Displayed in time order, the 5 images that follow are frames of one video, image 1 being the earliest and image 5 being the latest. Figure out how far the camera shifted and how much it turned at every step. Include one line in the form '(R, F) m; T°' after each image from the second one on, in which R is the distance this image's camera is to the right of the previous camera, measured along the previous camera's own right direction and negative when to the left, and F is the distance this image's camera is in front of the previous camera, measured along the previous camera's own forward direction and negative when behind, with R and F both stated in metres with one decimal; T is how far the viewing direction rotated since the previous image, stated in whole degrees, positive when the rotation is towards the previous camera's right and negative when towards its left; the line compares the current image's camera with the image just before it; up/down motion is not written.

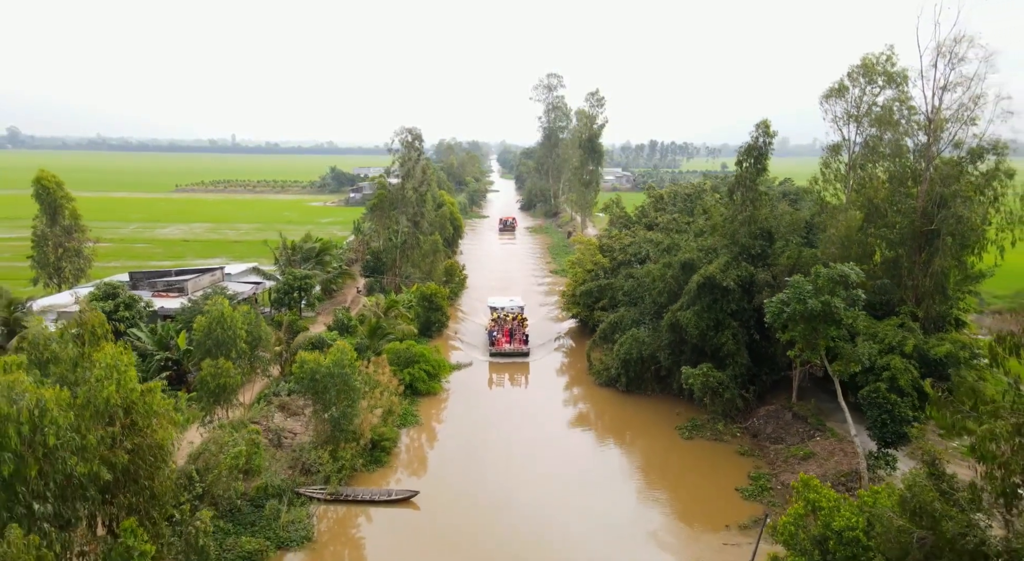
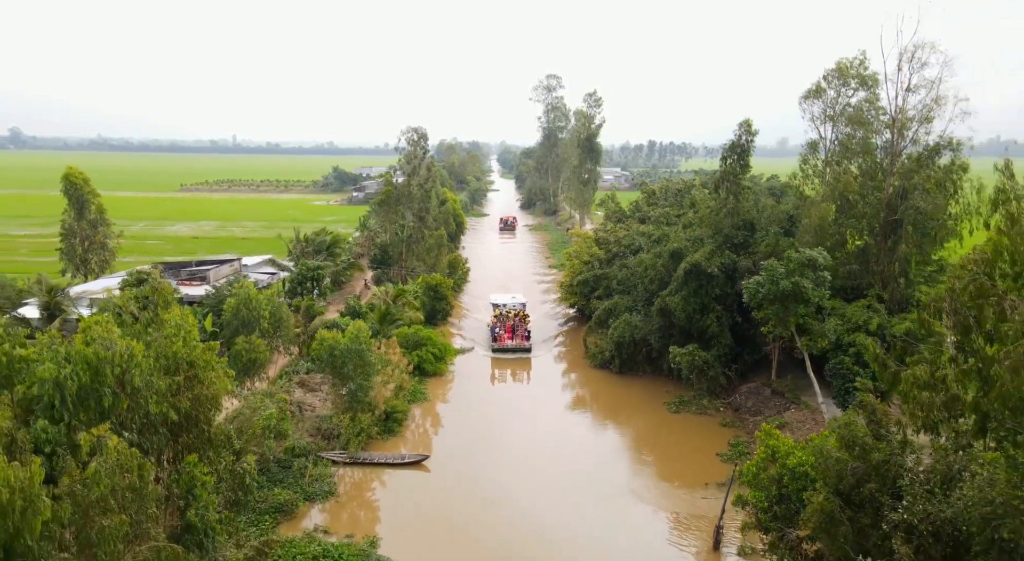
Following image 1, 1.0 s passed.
(0.0, -1.3) m; 0°
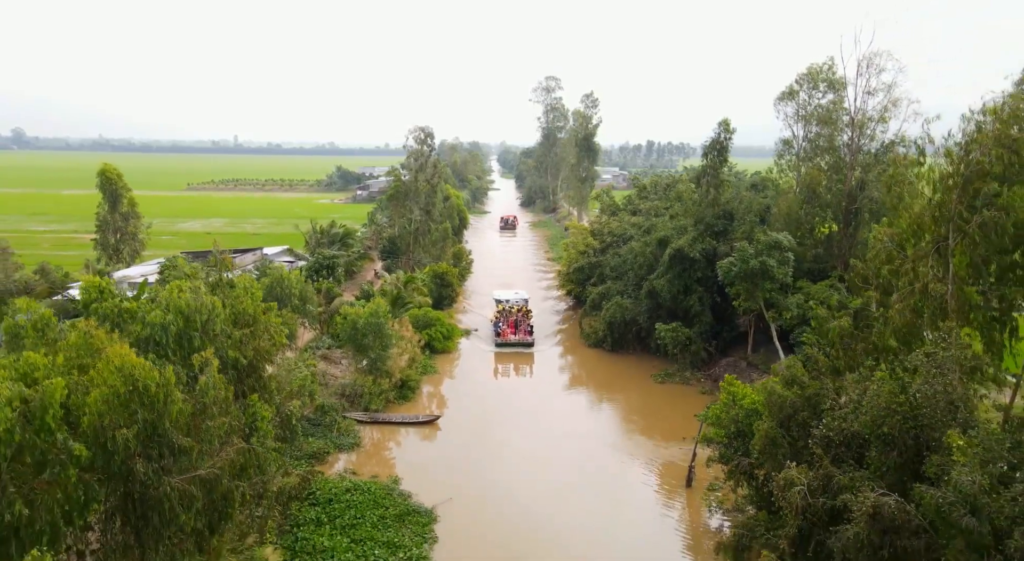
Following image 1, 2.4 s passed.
(0.0, -1.9) m; 0°
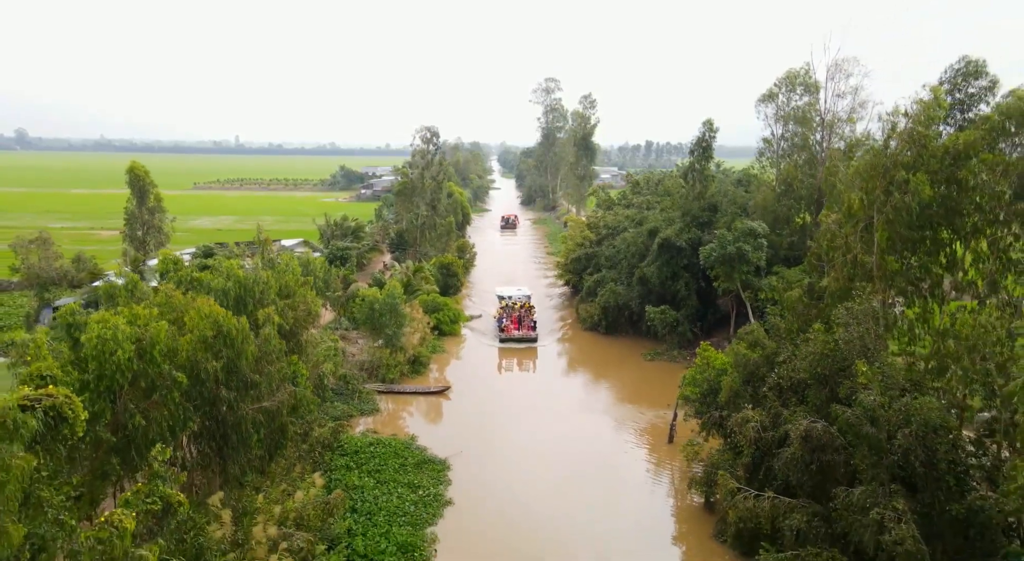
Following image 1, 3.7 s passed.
(-0.1, -1.7) m; 0°
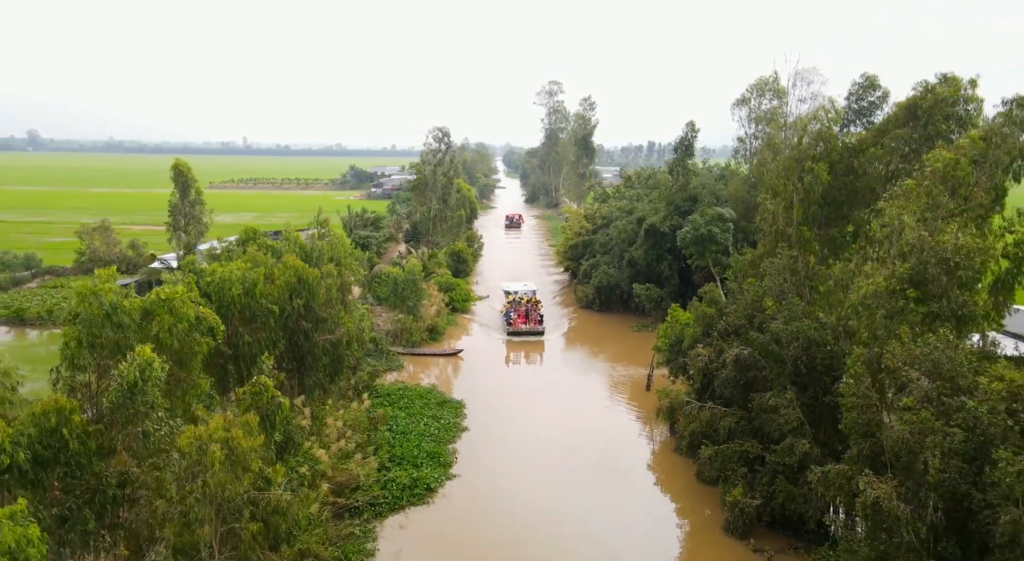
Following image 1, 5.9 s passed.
(0.0, -3.0) m; 0°
